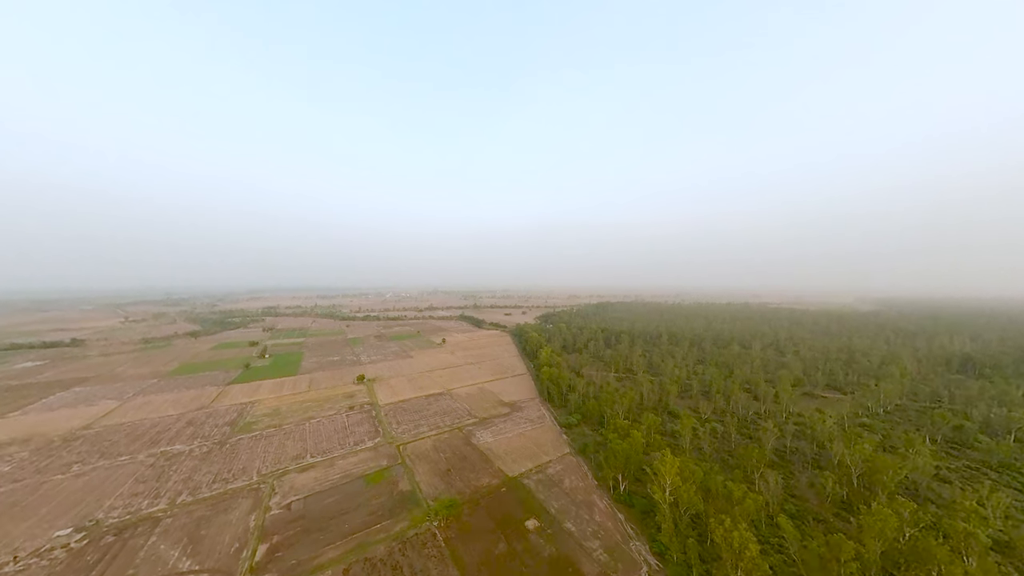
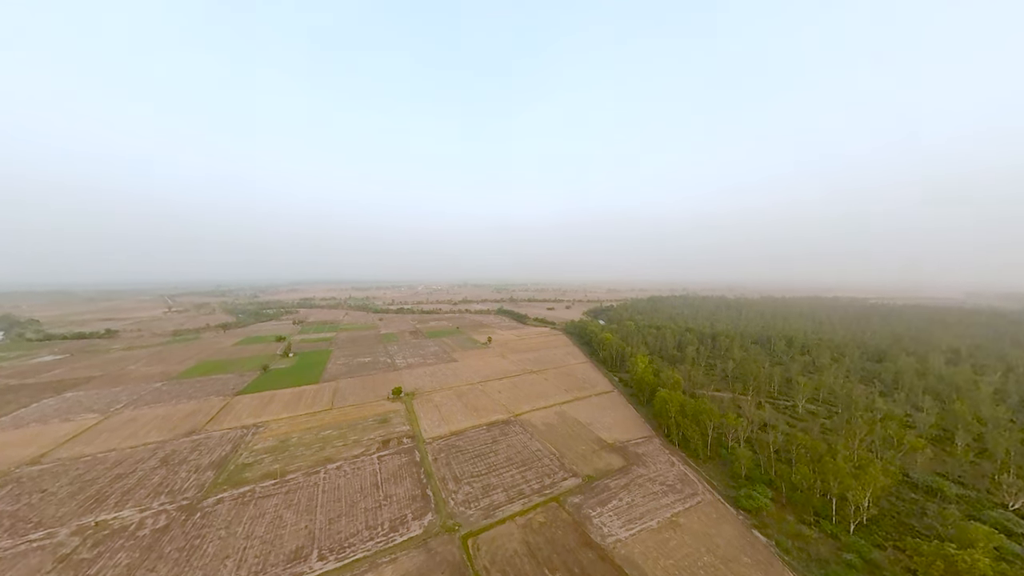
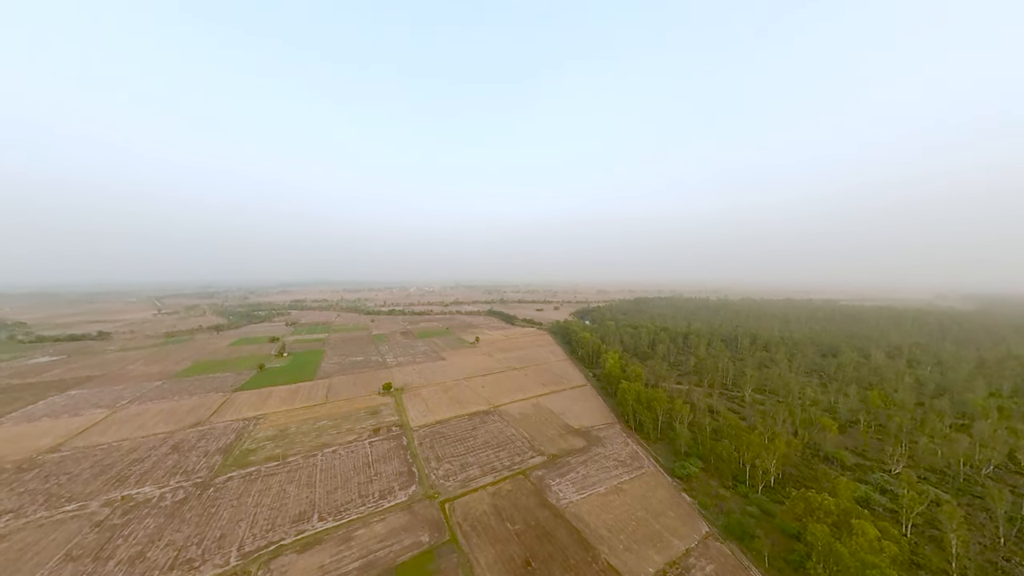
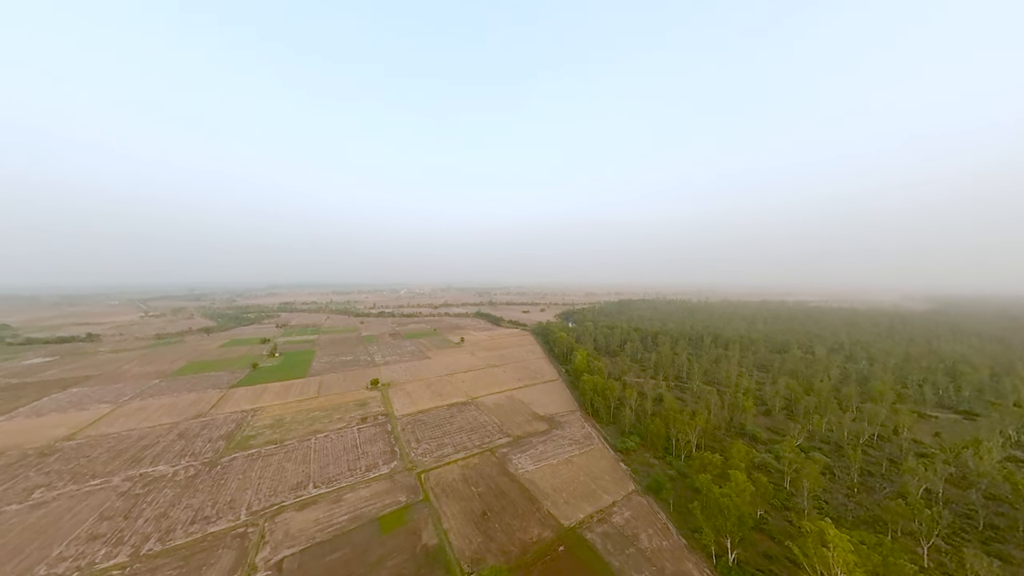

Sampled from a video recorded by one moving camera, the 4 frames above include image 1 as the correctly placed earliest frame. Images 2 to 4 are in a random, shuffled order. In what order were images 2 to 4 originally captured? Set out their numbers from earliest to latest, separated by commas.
4, 3, 2
